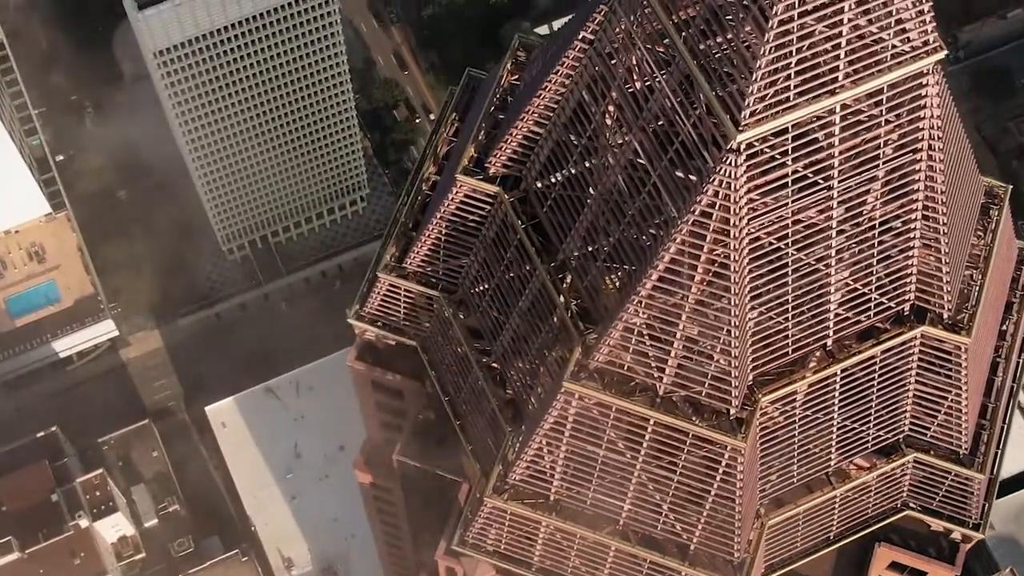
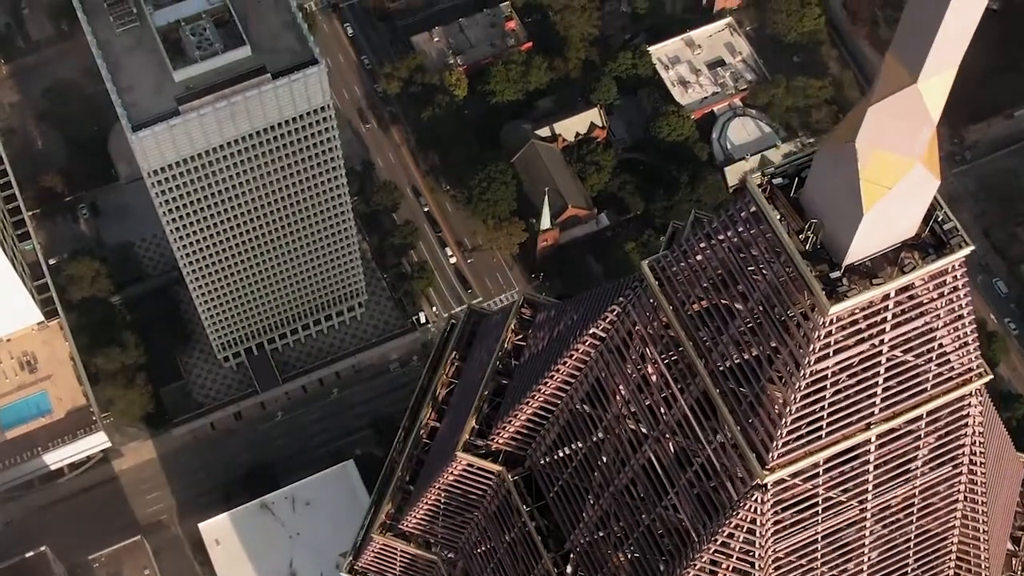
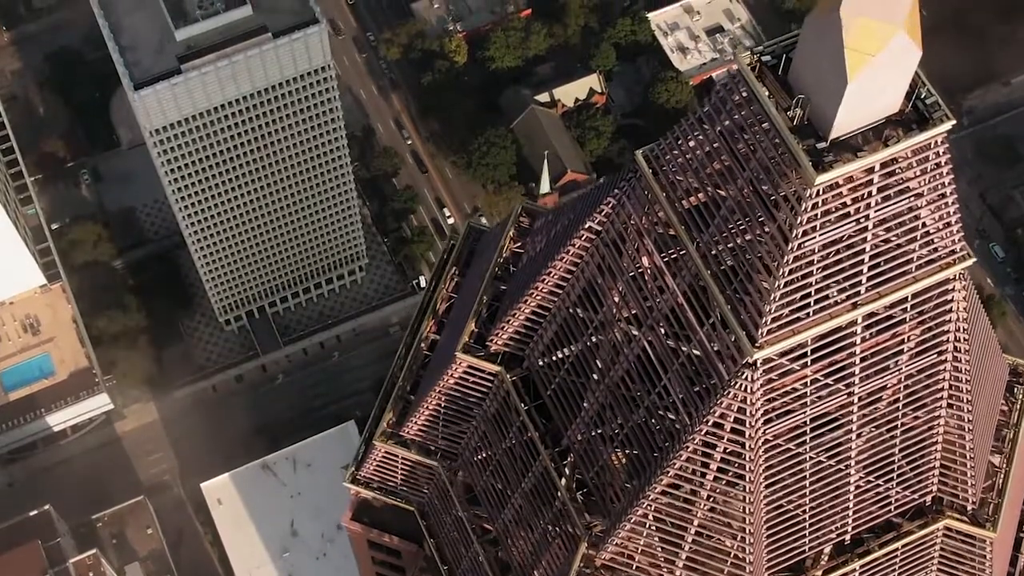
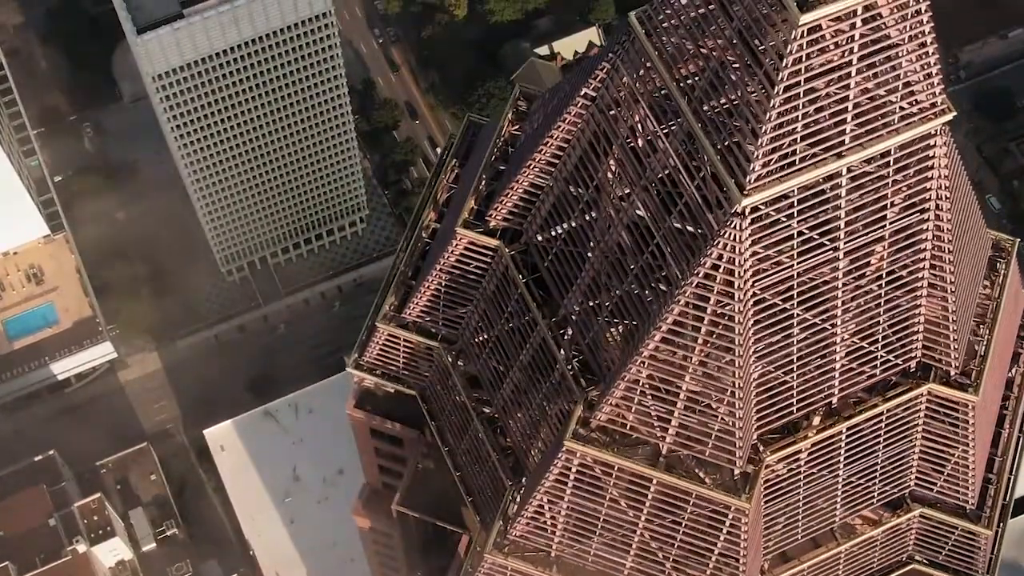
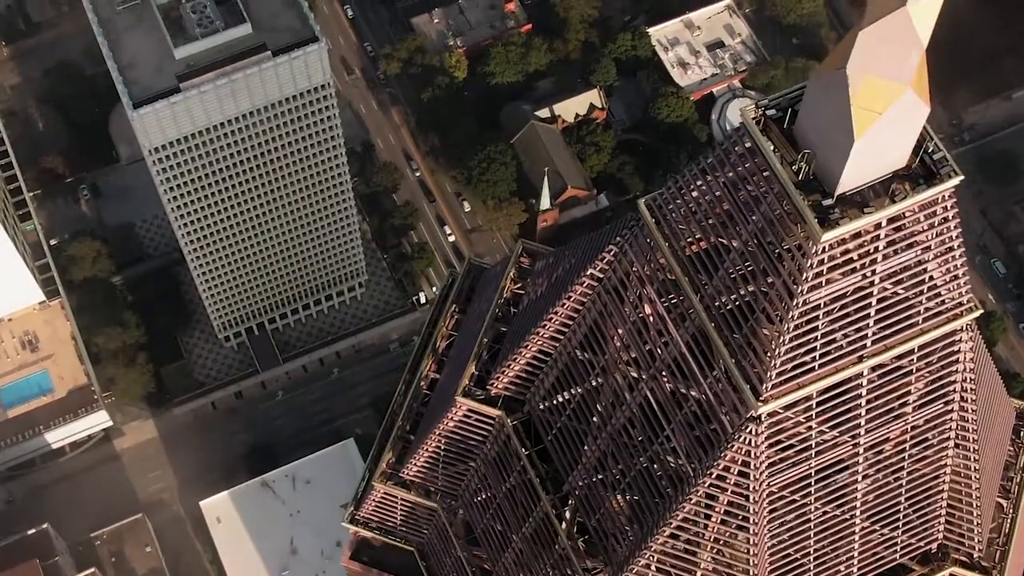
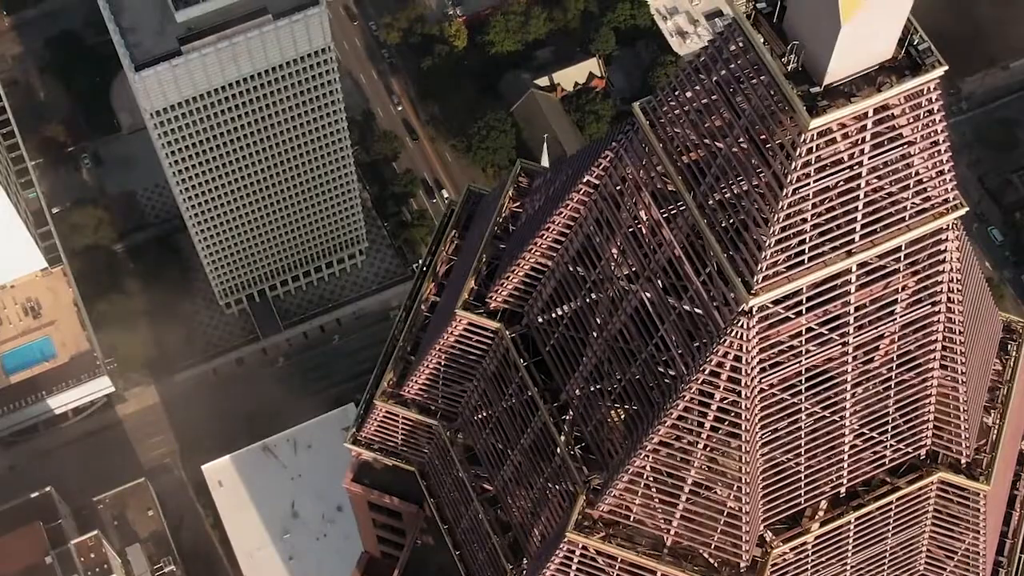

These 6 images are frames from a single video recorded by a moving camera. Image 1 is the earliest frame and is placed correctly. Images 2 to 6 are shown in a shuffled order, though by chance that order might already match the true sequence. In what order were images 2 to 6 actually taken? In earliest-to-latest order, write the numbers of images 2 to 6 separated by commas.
4, 6, 3, 5, 2
